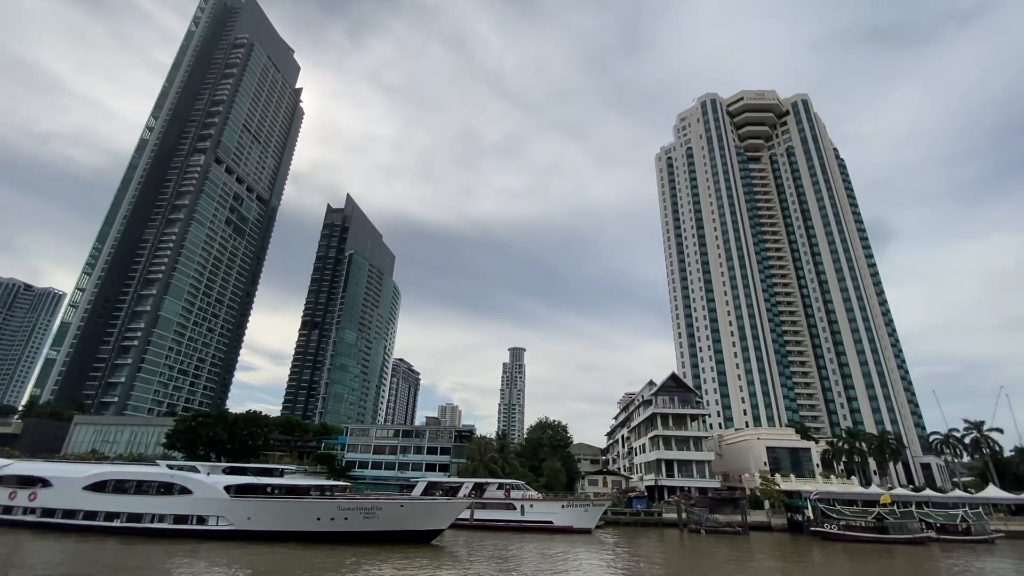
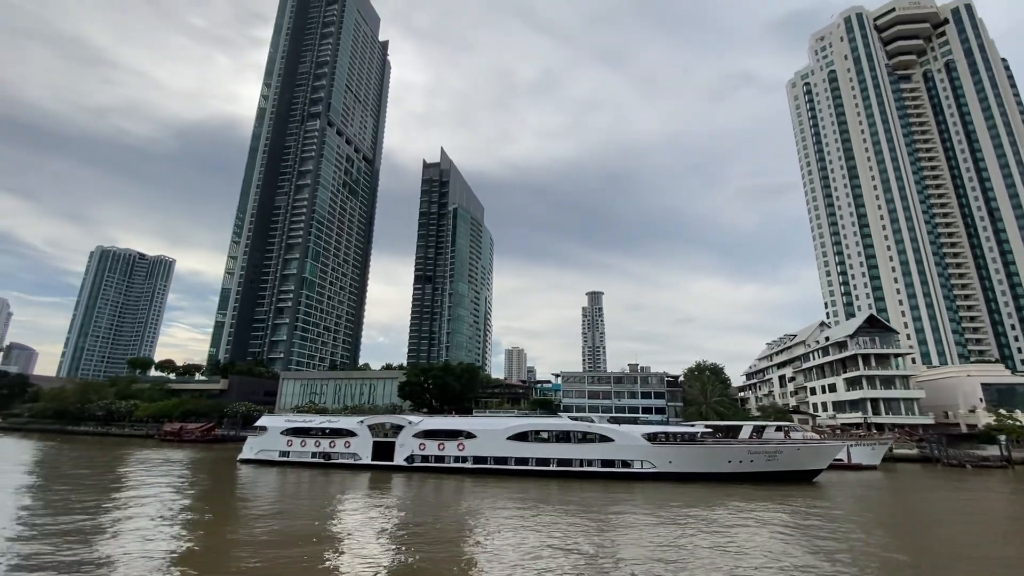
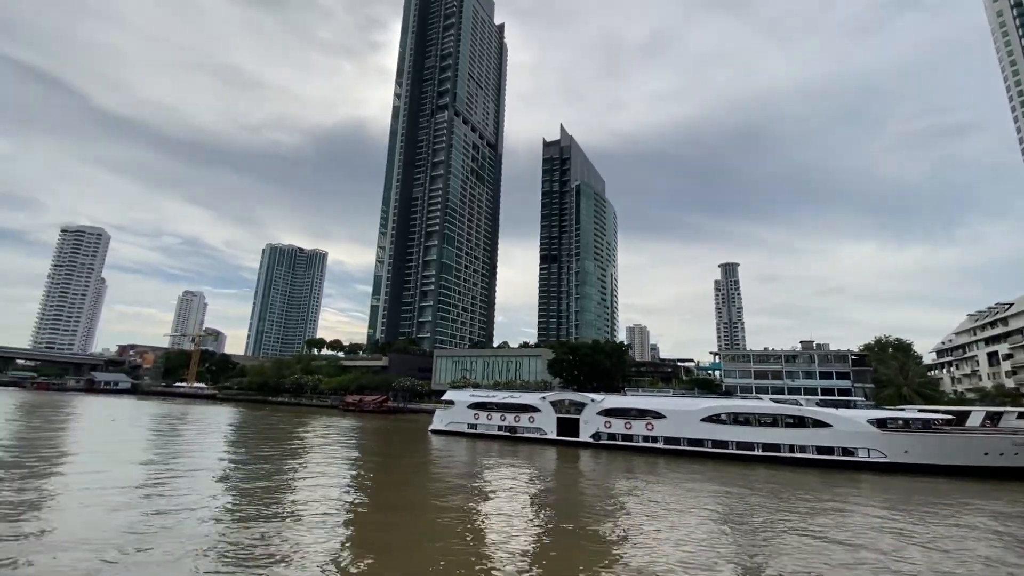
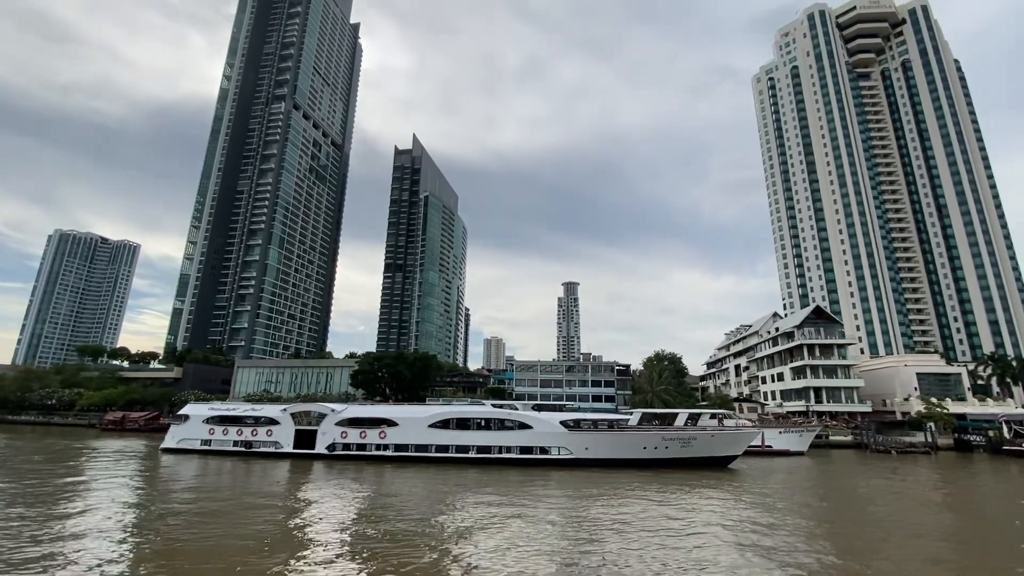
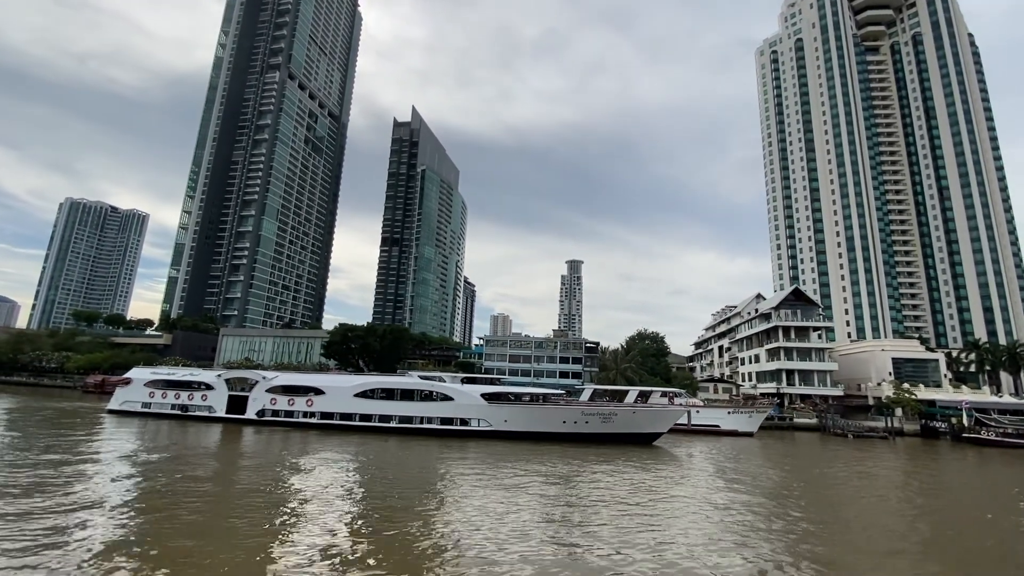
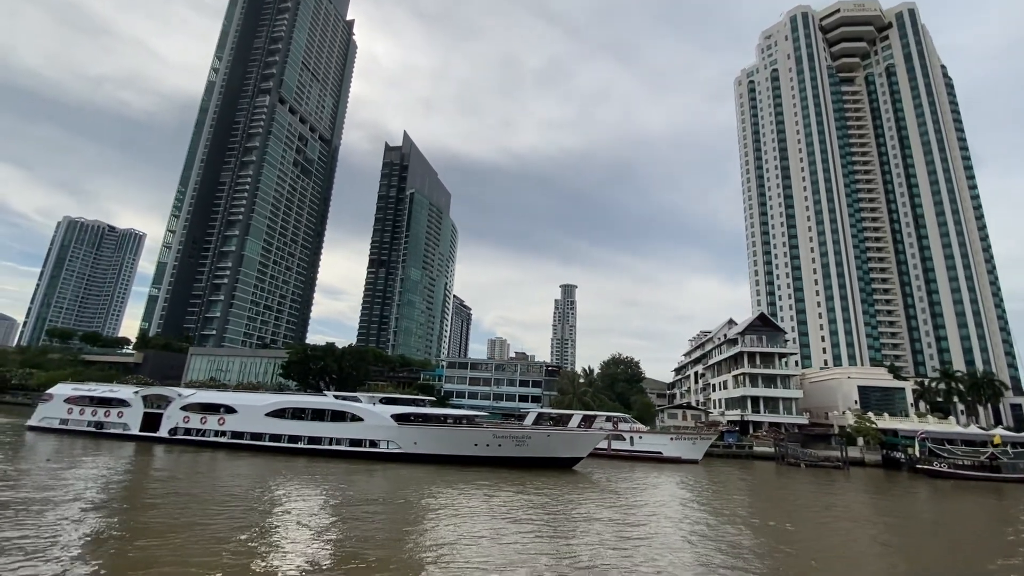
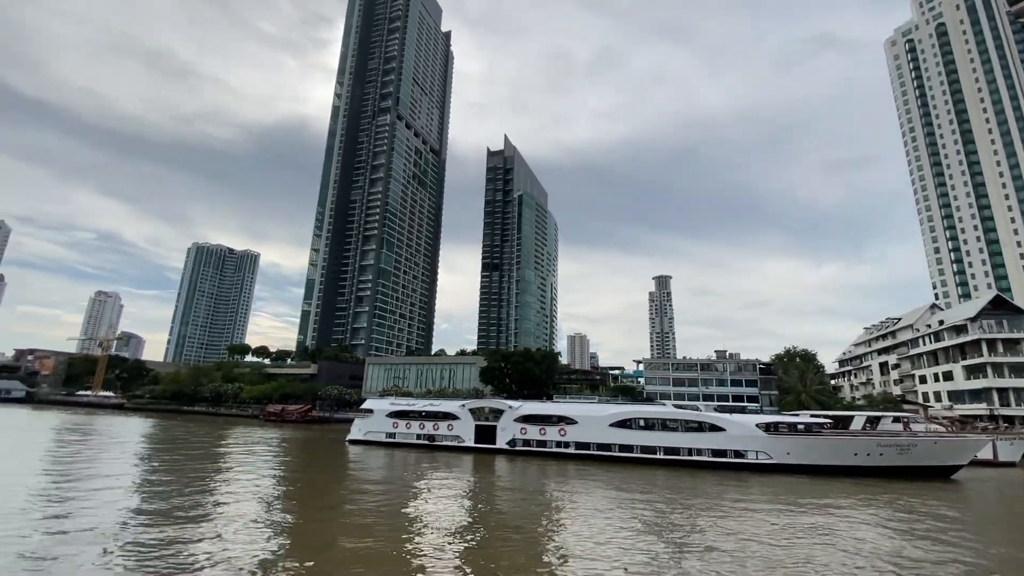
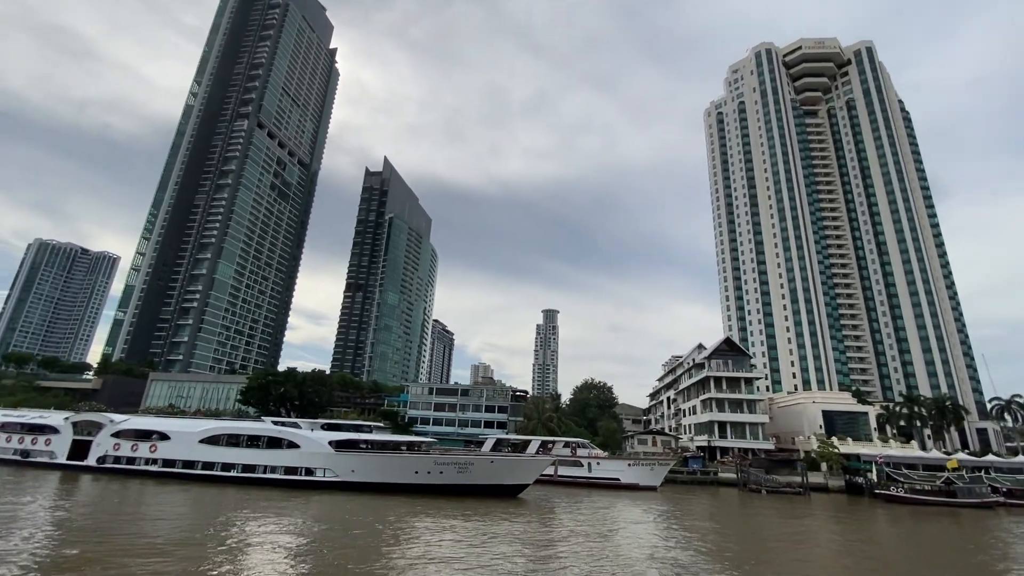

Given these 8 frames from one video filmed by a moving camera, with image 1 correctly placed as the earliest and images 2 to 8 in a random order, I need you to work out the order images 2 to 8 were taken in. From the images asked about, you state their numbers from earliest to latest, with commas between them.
8, 6, 5, 4, 2, 7, 3
